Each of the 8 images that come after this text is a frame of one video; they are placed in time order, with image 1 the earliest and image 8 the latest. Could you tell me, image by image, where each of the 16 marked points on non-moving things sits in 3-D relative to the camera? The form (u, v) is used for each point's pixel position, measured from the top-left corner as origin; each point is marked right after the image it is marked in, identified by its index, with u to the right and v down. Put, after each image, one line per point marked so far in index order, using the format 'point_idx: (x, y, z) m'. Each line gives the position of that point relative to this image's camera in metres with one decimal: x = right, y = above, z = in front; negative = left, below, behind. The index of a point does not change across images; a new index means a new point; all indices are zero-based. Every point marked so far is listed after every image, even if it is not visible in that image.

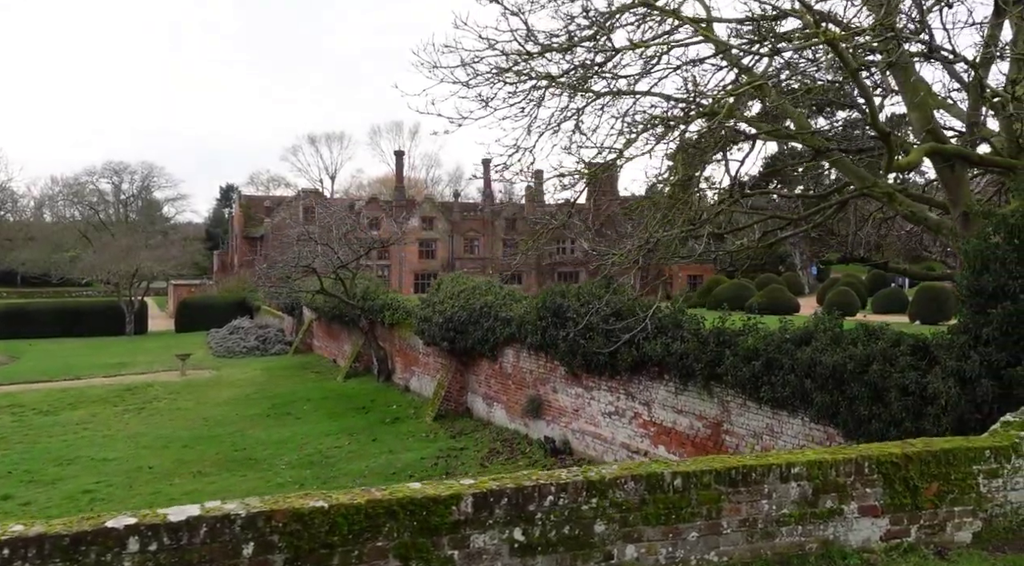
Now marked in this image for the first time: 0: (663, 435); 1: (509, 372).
0: (+2.1, -2.1, +10.7) m
1: (0.0, -1.8, +15.5) m
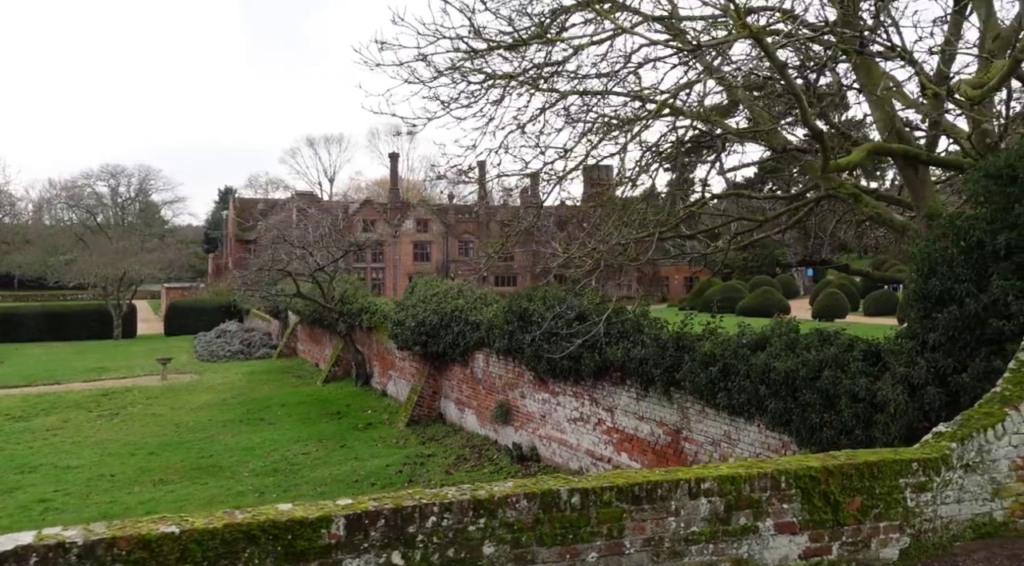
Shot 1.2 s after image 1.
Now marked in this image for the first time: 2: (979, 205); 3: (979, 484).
0: (+1.5, -2.1, +10.5) m
1: (-0.6, -1.8, +15.3) m
2: (+3.5, +0.6, +5.9) m
3: (+2.6, -1.1, +4.5) m
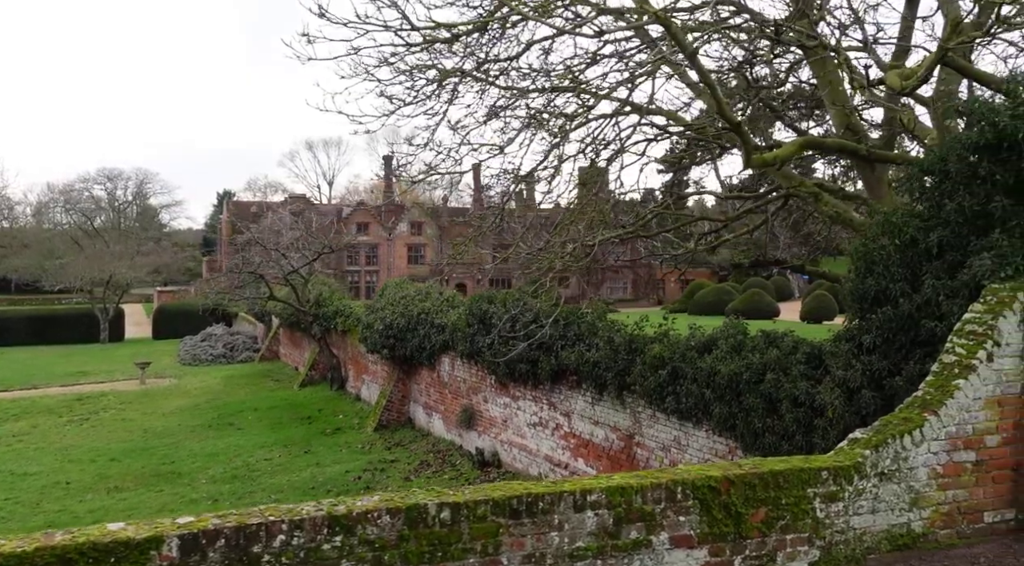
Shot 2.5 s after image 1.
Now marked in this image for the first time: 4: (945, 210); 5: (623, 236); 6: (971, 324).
0: (+0.9, -2.1, +10.3) m
1: (-1.2, -1.9, +15.1) m
2: (+2.9, +0.6, +5.7) m
3: (+2.1, -1.1, +4.3) m
4: (+2.8, +0.5, +5.2) m
5: (+1.5, +0.6, +10.8) m
6: (+2.7, -0.2, +4.6) m
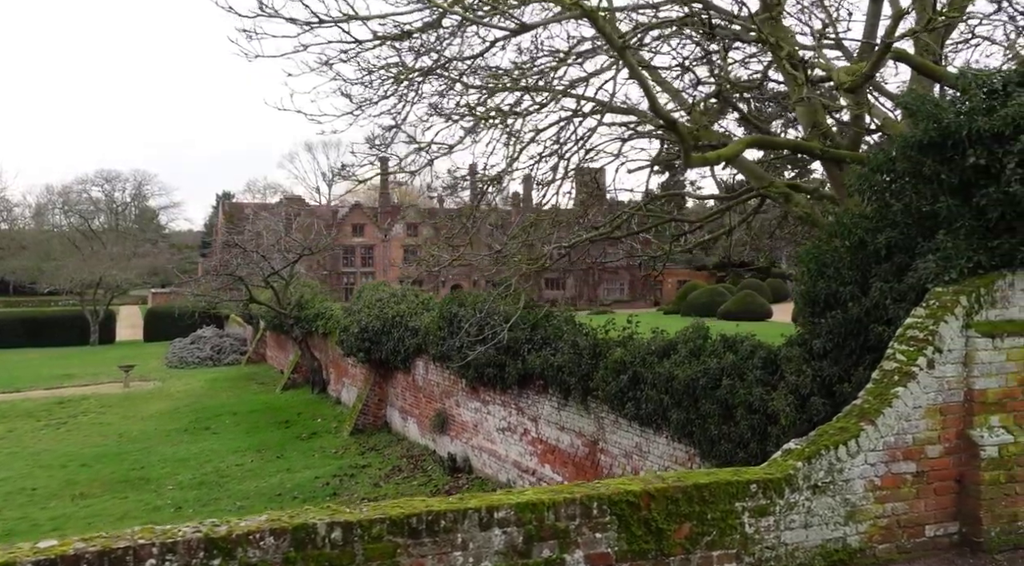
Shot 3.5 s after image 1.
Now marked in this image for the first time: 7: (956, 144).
0: (+0.5, -2.2, +10.1) m
1: (-1.7, -1.9, +14.9) m
2: (+2.4, +0.6, +5.5) m
3: (+1.6, -1.2, +4.1) m
4: (+2.4, +0.5, +5.1) m
5: (+1.1, +0.6, +10.6) m
6: (+2.2, -0.3, +4.4) m
7: (+2.6, +0.8, +4.6) m
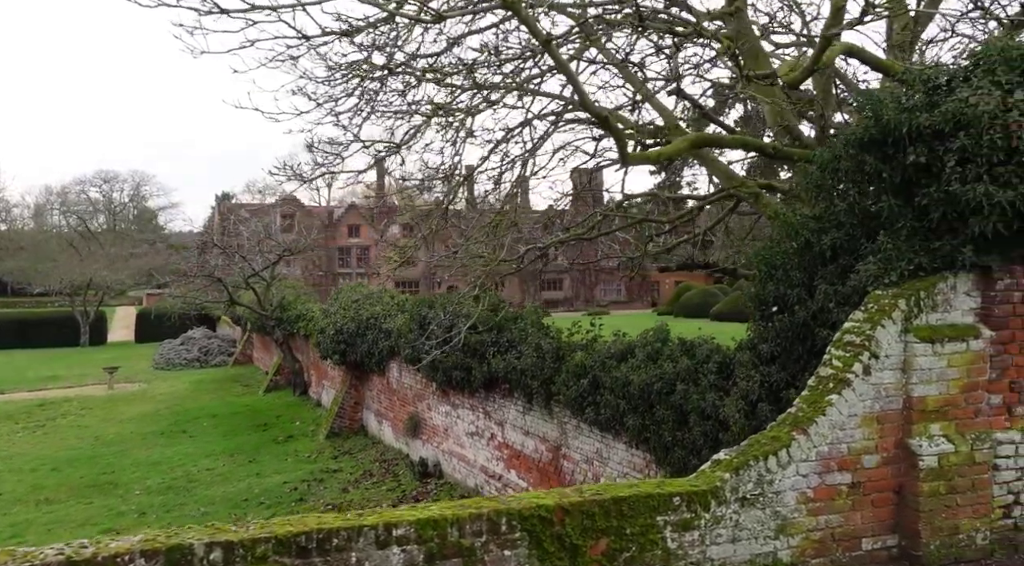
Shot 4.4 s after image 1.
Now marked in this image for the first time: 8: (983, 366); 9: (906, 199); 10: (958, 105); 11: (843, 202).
0: (0.0, -2.2, +9.9) m
1: (-2.2, -1.9, +14.7) m
2: (+2.0, +0.5, +5.4) m
3: (+1.2, -1.2, +4.0) m
4: (+2.0, +0.4, +4.9) m
5: (+0.6, +0.6, +10.4) m
6: (+1.8, -0.3, +4.3) m
7: (+2.2, +0.8, +4.5) m
8: (+2.5, -0.4, +4.3) m
9: (+2.2, +0.5, +4.5) m
10: (+2.3, +0.9, +4.2) m
11: (+2.0, +0.5, +4.9) m
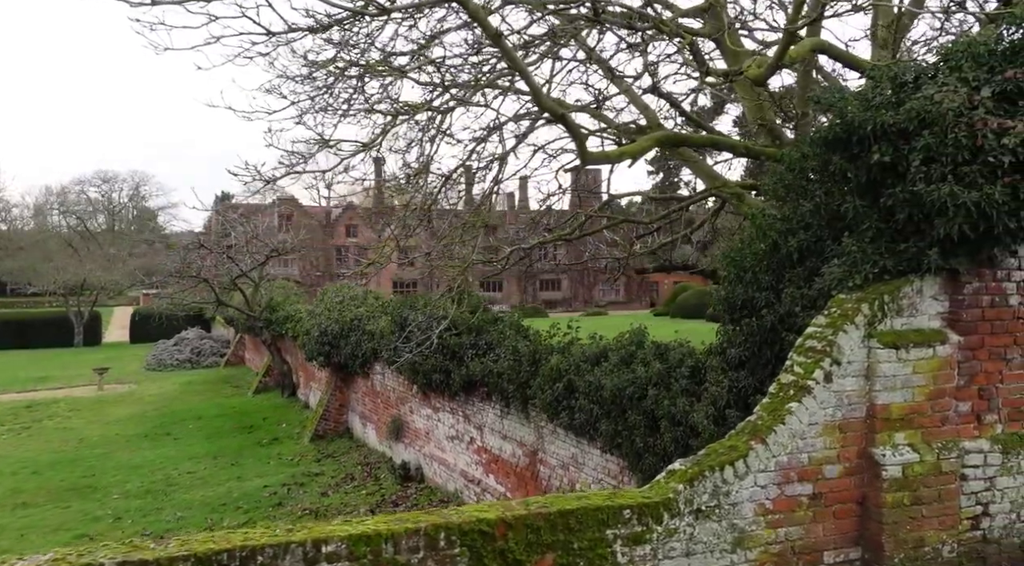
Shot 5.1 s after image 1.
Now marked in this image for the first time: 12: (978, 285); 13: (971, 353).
0: (-0.2, -2.2, +9.8) m
1: (-2.4, -2.0, +14.6) m
2: (+1.8, +0.5, +5.2) m
3: (+1.0, -1.2, +3.8) m
4: (+1.7, +0.4, +4.7) m
5: (+0.4, +0.6, +10.3) m
6: (+1.6, -0.3, +4.1) m
7: (+1.9, +0.8, +4.3) m
8: (+2.3, -0.5, +4.1) m
9: (+2.0, +0.4, +4.4) m
10: (+2.1, +0.9, +4.1) m
11: (+1.8, +0.5, +4.7) m
12: (+2.4, 0.0, +4.2) m
13: (+2.4, -0.4, +4.2) m
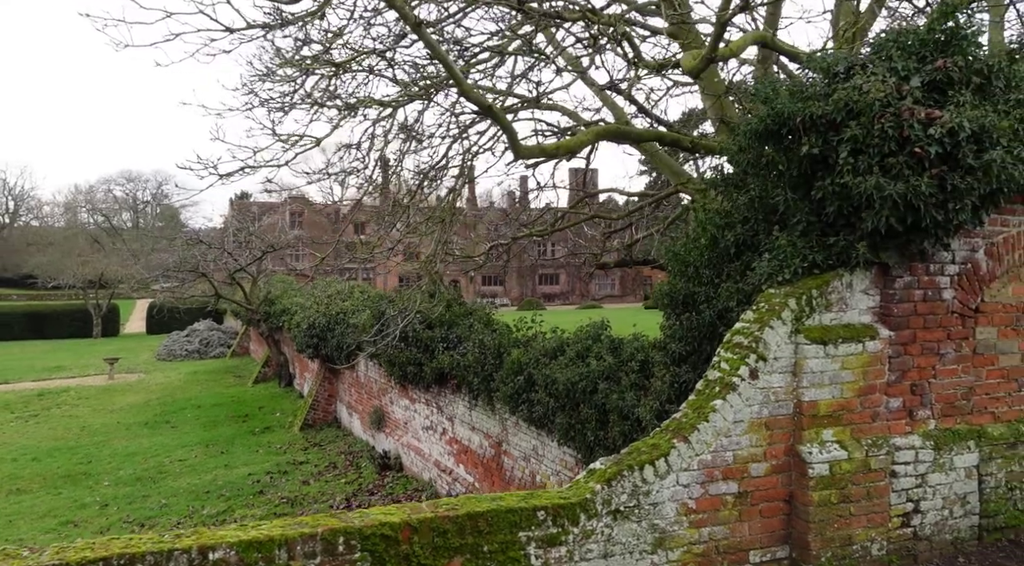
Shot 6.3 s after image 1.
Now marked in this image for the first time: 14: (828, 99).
0: (-0.6, -2.1, +9.7) m
1: (-2.8, -1.8, +14.5) m
2: (+1.4, +0.6, +5.1) m
3: (+0.6, -1.2, +3.7) m
4: (+1.3, +0.5, +4.7) m
5: (0.0, +0.7, +10.2) m
6: (+1.2, -0.3, +4.1) m
7: (+1.5, +0.8, +4.2) m
8: (+1.9, -0.4, +4.0) m
9: (+1.6, +0.5, +4.3) m
10: (+1.7, +0.9, +4.0) m
11: (+1.4, +0.5, +4.6) m
12: (+2.0, 0.0, +4.1) m
13: (+2.0, -0.3, +4.1) m
14: (+1.6, +0.9, +4.1) m
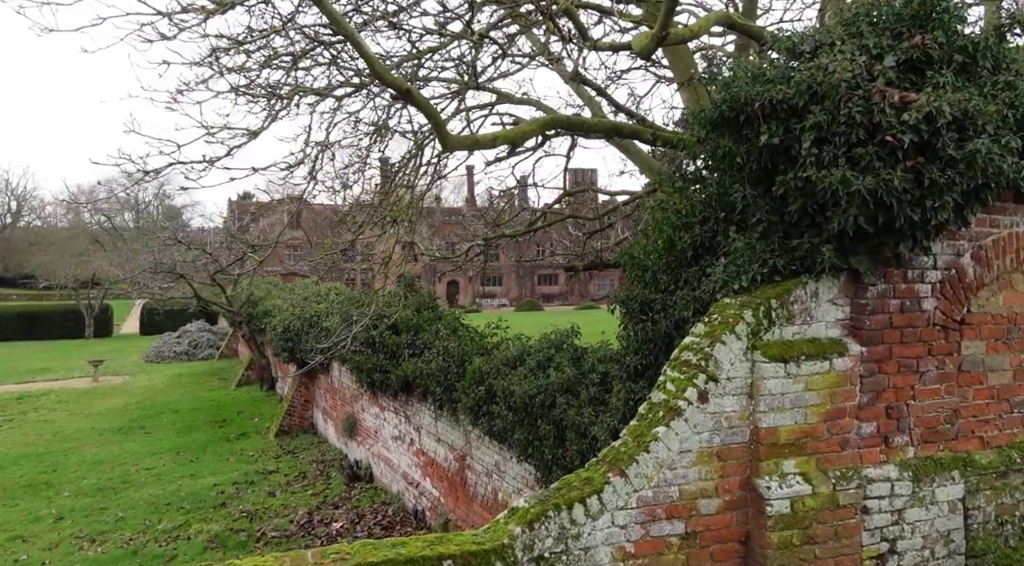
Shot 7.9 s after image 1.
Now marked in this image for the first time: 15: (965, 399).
0: (-0.9, -2.1, +9.2) m
1: (-3.1, -1.8, +14.0) m
2: (+1.0, +0.5, +4.6) m
3: (+0.2, -1.2, +3.2) m
4: (+1.0, +0.4, +4.1) m
5: (-0.4, +0.7, +9.7) m
6: (+0.8, -0.3, +3.5) m
7: (+1.1, +0.8, +3.7) m
8: (+1.5, -0.5, +3.5) m
9: (+1.2, +0.4, +3.8) m
10: (+1.3, +0.9, +3.5) m
11: (+1.0, +0.5, +4.1) m
12: (+1.7, 0.0, +3.6) m
13: (+1.6, -0.4, +3.6) m
14: (+1.2, +0.9, +3.6) m
15: (+2.1, -0.5, +3.8) m
